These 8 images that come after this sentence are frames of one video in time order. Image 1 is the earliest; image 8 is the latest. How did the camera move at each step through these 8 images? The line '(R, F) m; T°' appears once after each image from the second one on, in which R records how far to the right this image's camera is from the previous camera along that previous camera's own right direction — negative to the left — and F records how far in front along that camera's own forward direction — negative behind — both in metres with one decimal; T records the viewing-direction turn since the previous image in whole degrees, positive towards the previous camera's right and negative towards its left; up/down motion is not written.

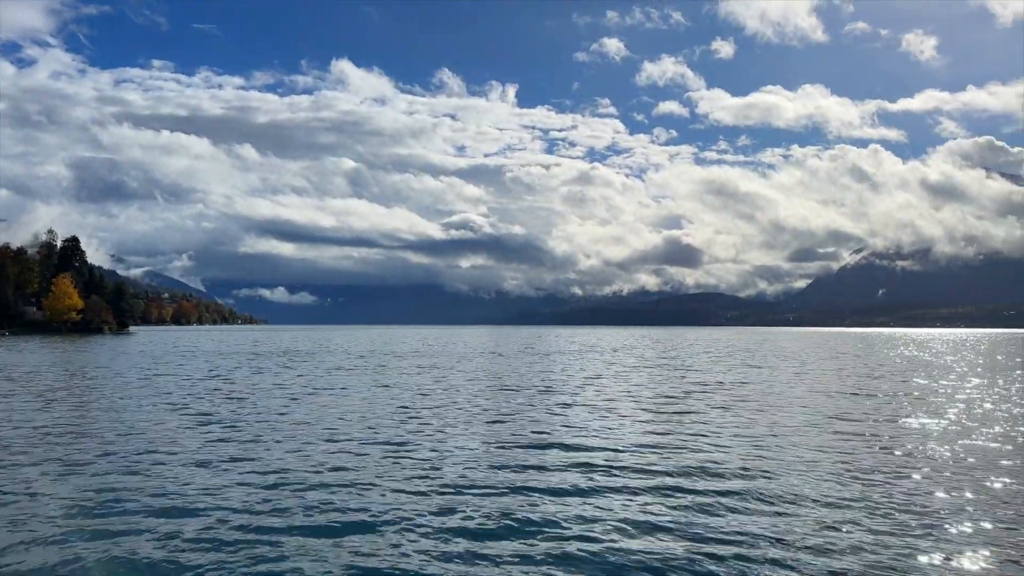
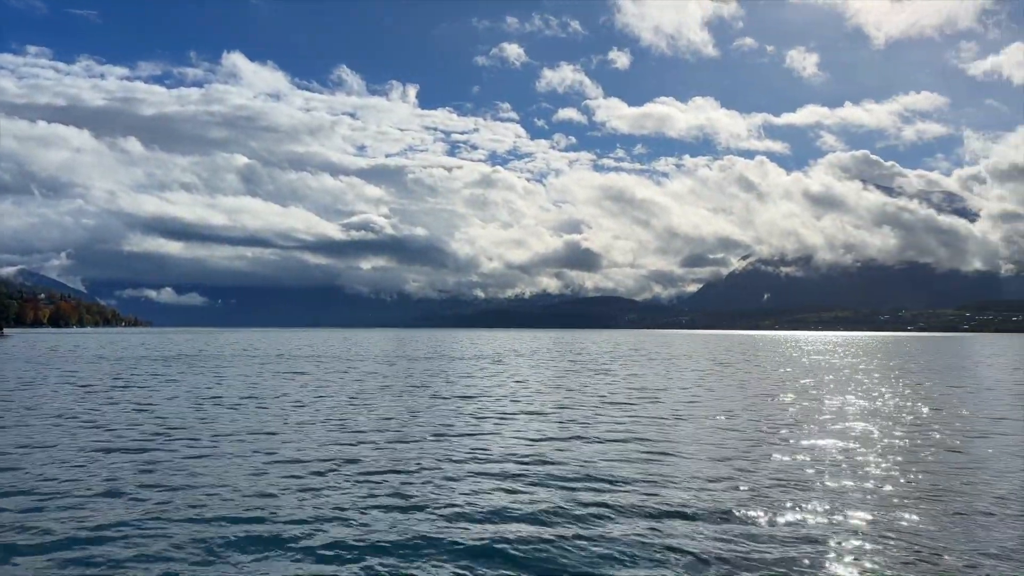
(-1.2, +1.4) m; +7°
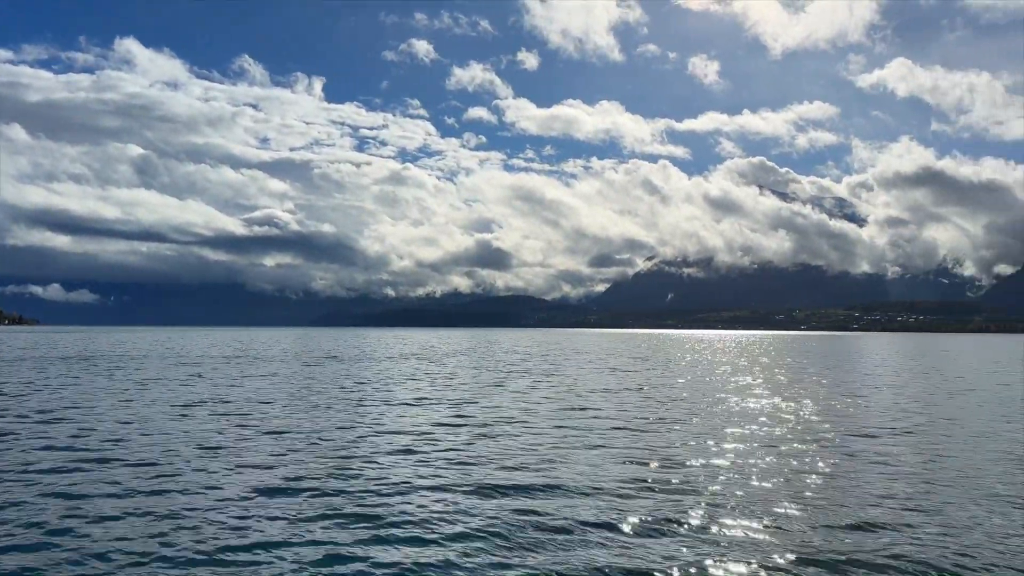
(-1.6, +0.5) m; +6°
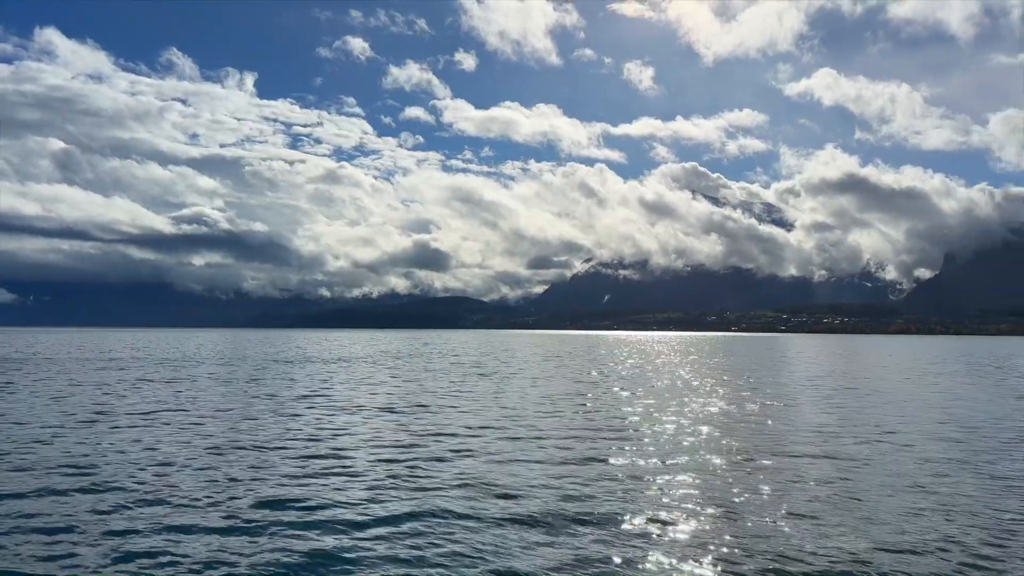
(-0.9, +1.3) m; +4°
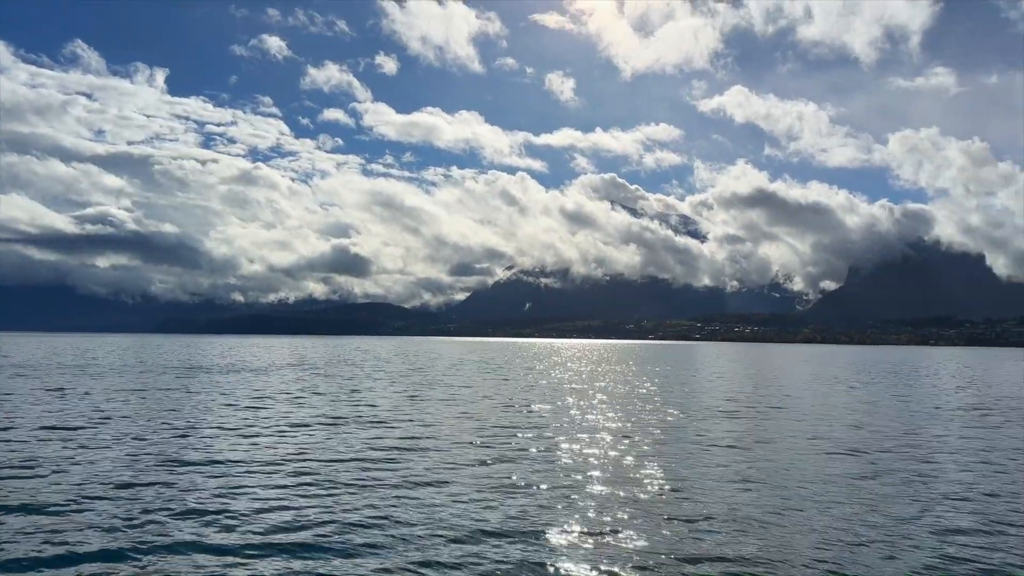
(-1.6, +3.4) m; +6°
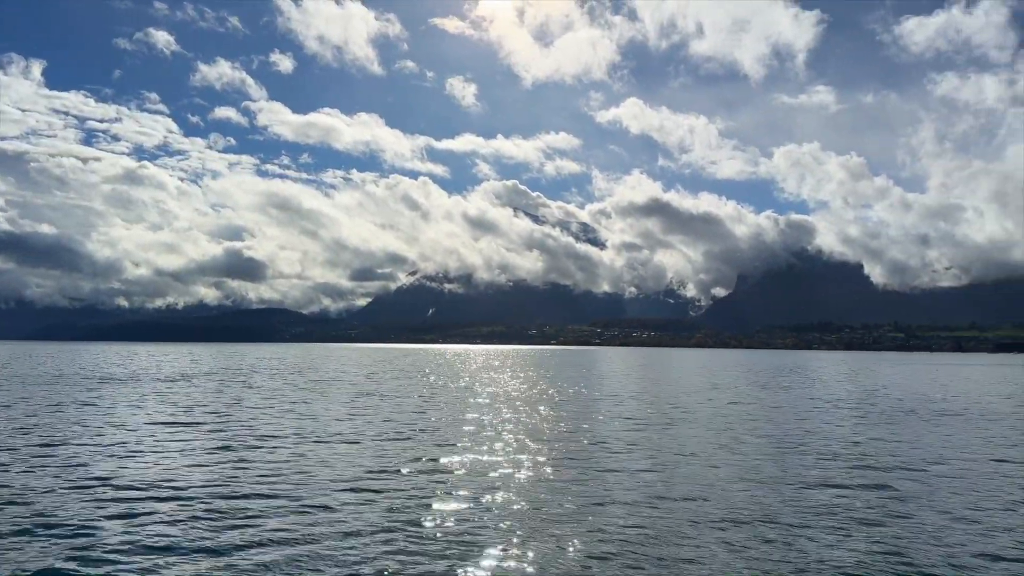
(-2.1, +0.1) m; +7°
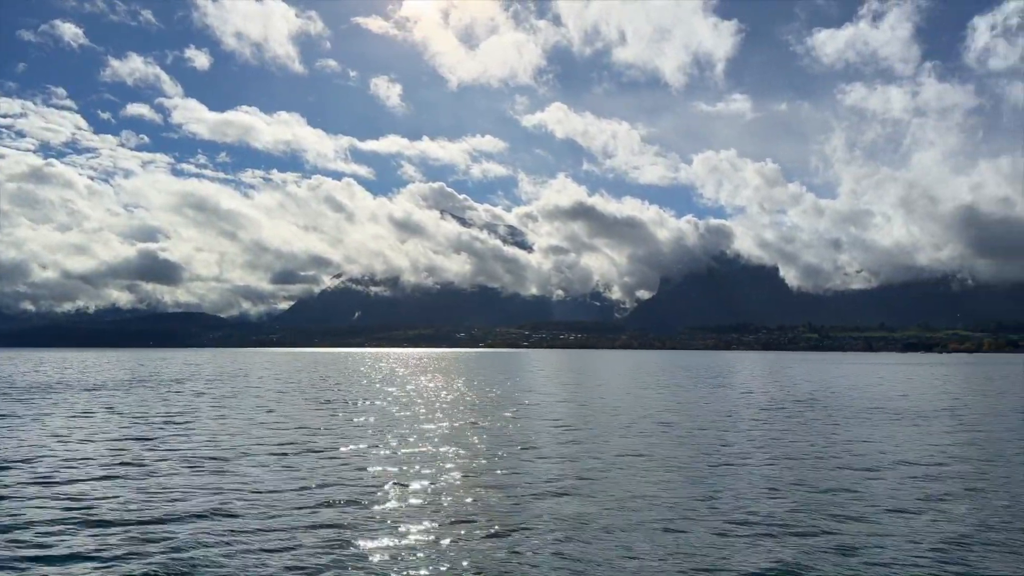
(-1.8, +3.9) m; +5°
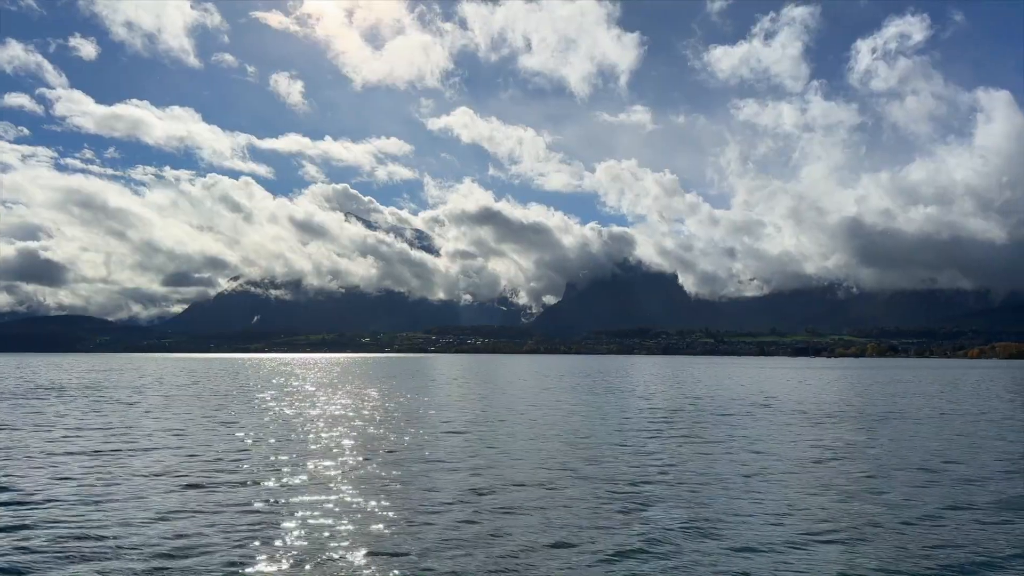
(-2.9, +7.7) m; +7°
